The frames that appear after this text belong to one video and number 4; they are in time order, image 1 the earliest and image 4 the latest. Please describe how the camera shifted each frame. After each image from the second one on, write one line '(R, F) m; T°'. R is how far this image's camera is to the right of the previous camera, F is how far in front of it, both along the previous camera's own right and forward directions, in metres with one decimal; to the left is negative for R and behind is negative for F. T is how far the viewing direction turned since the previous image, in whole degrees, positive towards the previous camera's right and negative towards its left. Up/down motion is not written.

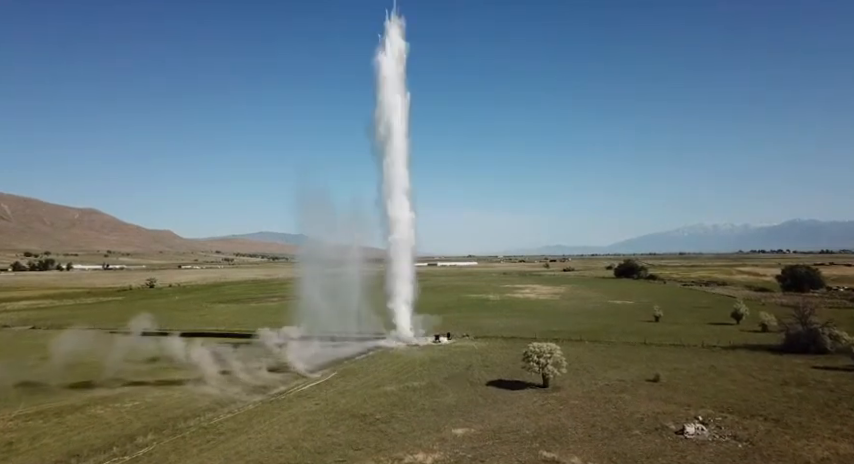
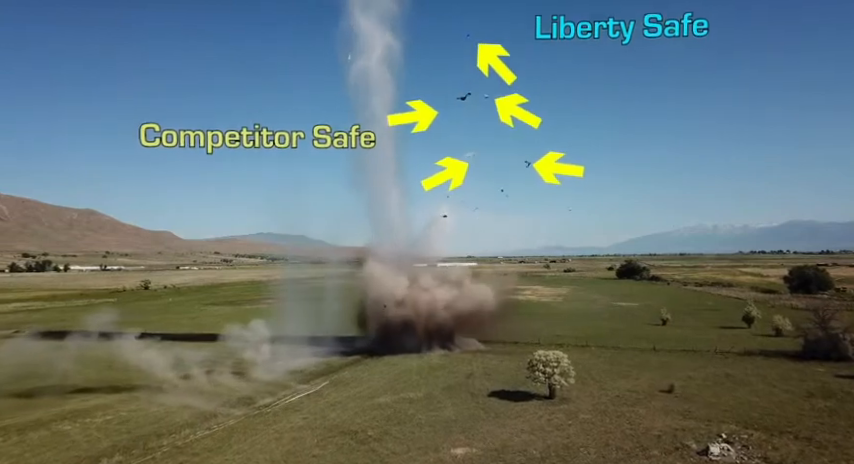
(-1.3, +3.6) m; +2°
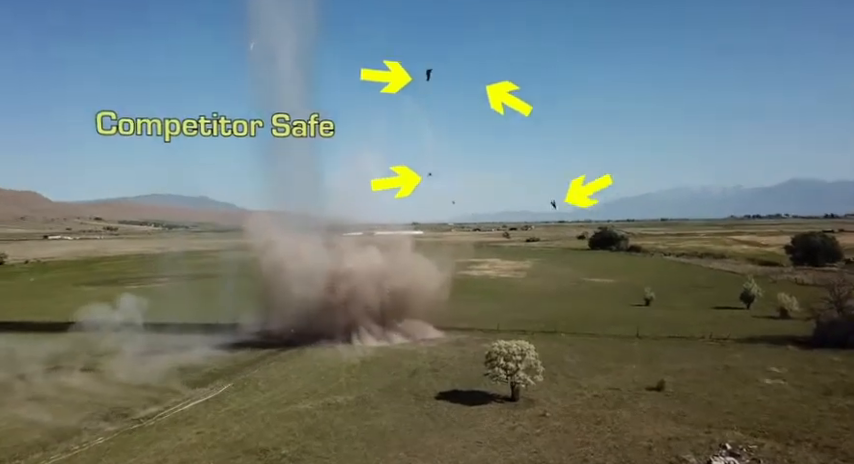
(+1.0, +9.6) m; +5°
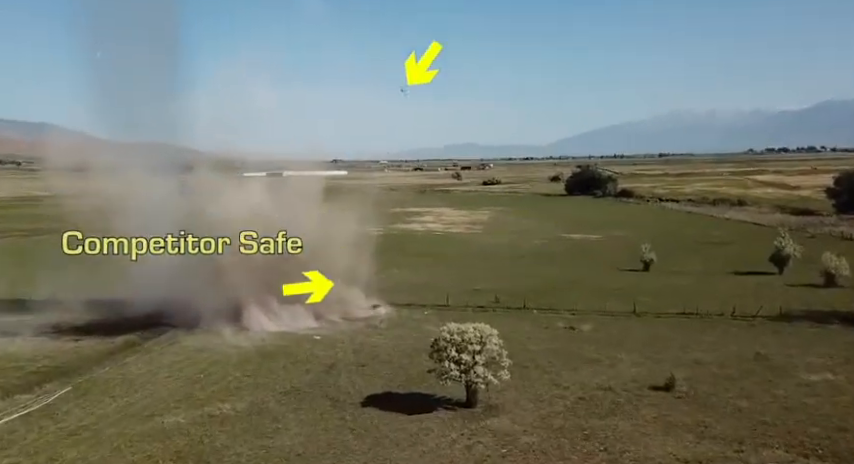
(+1.6, +10.6) m; +4°
